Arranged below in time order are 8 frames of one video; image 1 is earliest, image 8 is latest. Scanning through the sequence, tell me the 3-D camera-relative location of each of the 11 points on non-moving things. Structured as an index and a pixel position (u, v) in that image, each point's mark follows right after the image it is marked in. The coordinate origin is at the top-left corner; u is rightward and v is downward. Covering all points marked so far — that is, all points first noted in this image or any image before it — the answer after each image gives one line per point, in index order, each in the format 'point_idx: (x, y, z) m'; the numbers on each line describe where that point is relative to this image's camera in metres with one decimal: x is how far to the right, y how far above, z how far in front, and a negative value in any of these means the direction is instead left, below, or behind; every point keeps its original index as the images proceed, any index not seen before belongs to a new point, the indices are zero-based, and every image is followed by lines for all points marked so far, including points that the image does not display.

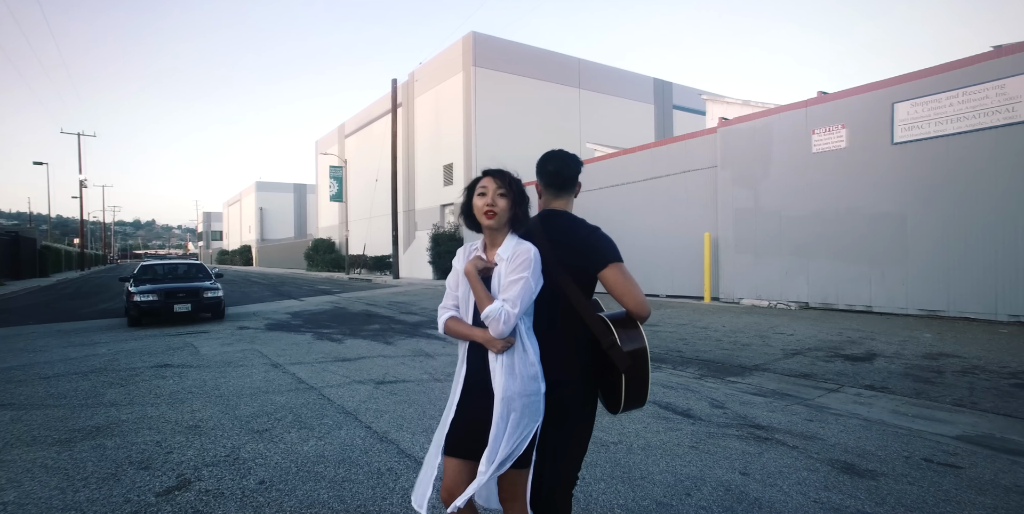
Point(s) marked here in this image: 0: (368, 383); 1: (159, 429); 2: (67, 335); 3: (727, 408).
0: (-1.7, -1.5, +6.8) m
1: (-3.2, -1.5, +5.1) m
2: (-9.4, -1.7, +12.0) m
3: (+2.2, -1.5, +5.7) m
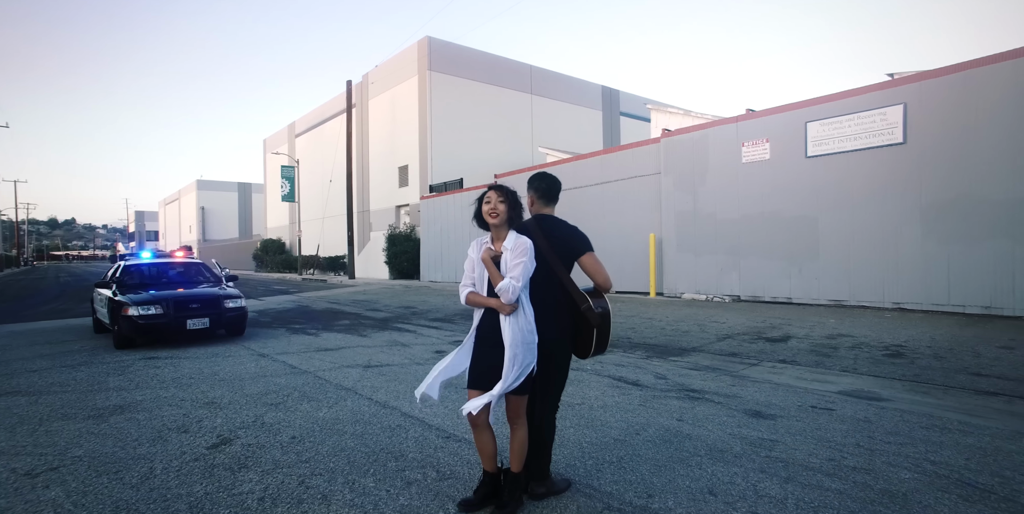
0: (-2.1, -1.5, +7.6) m
1: (-3.4, -1.5, +5.7) m
2: (-10.2, -1.7, +12.1) m
3: (+1.9, -1.5, +6.8) m
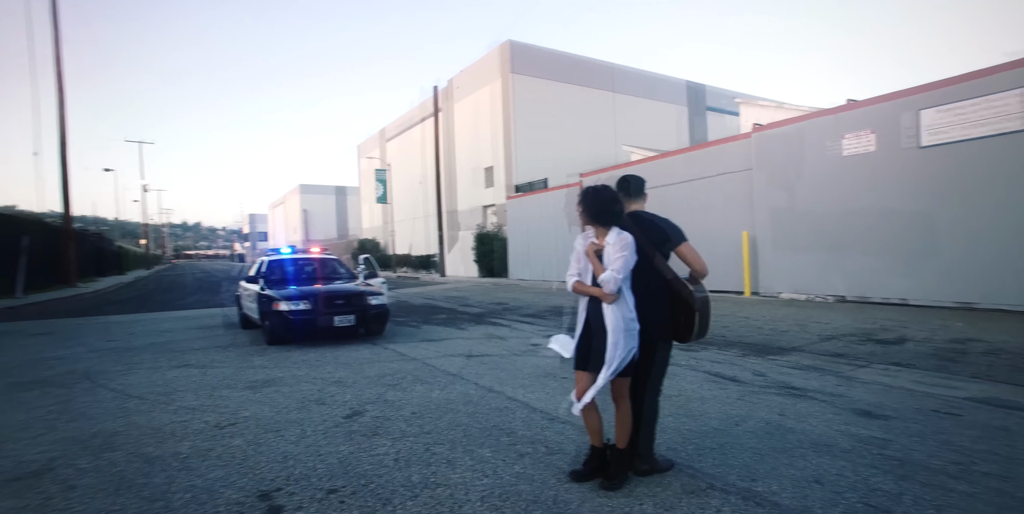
0: (-0.7, -1.4, +8.1) m
1: (-2.3, -1.4, +6.5) m
2: (-8.1, -1.6, +13.7) m
3: (+3.1, -1.5, +6.8) m
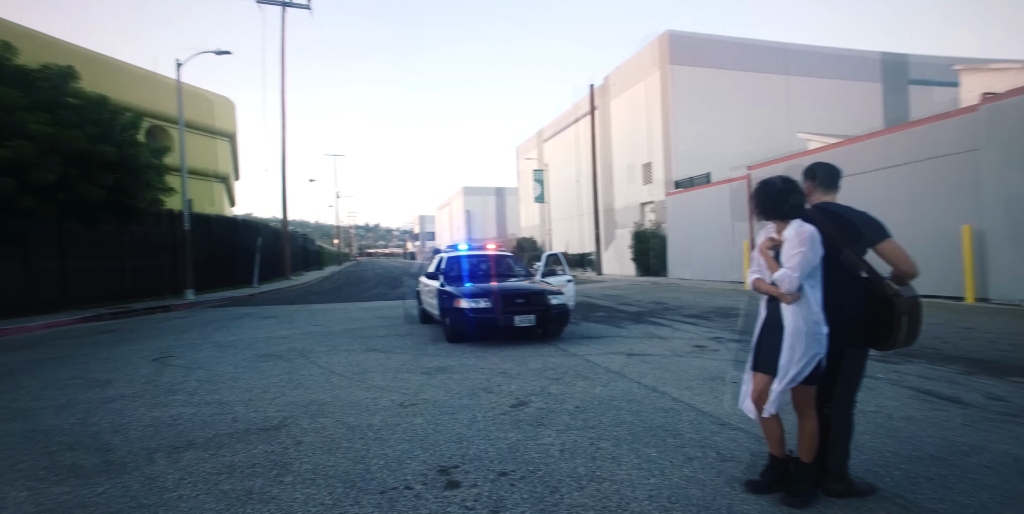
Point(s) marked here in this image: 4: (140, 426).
0: (+1.6, -1.4, +8.0) m
1: (-0.4, -1.4, +6.9) m
2: (-4.0, -1.5, +15.4) m
3: (+4.9, -1.4, +5.7) m
4: (-3.5, -1.6, +5.4) m
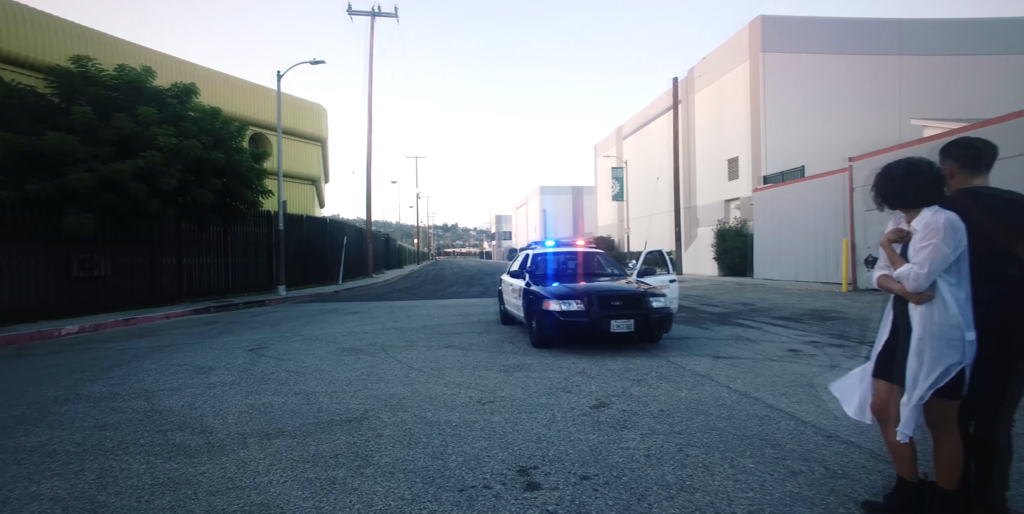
0: (+2.6, -1.3, +7.6) m
1: (+0.6, -1.4, +6.7) m
2: (-1.9, -1.5, +15.7) m
3: (+5.7, -1.4, +4.8) m
4: (-2.8, -1.5, +5.6) m
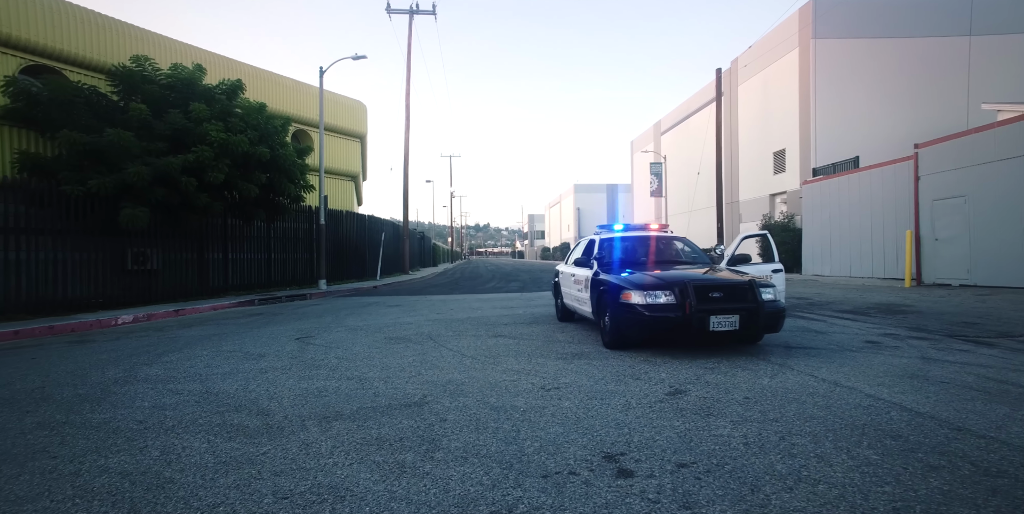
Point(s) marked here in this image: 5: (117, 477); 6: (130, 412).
0: (+3.4, -1.1, +7.1) m
1: (+1.2, -1.1, +6.3) m
2: (-0.7, -1.3, +15.4) m
3: (+6.2, -1.2, +4.2) m
4: (-2.1, -1.3, +5.5) m
5: (-2.4, -1.3, +3.4) m
6: (-3.5, -1.4, +5.1) m
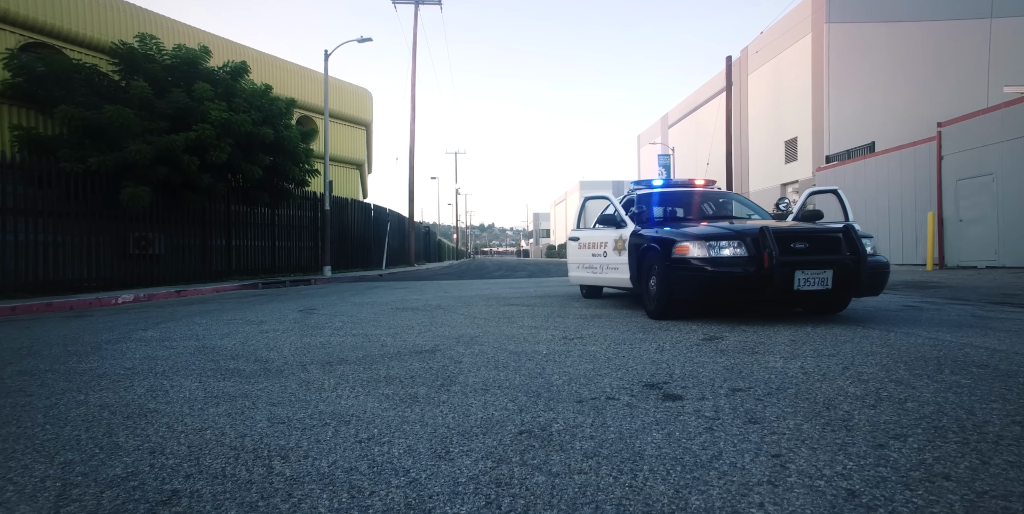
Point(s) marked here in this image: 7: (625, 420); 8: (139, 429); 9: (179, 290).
0: (+3.5, -0.6, +6.7) m
1: (+1.4, -0.6, +5.9) m
2: (-0.5, -0.7, +15.1) m
3: (+6.4, -0.7, +3.7) m
4: (-2.0, -0.8, +5.1) m
5: (-2.3, -0.8, +3.1) m
6: (-3.3, -0.9, +4.8) m
7: (+0.5, -0.7, +2.4) m
8: (-1.7, -0.8, +2.6) m
9: (-8.2, -0.8, +13.8) m
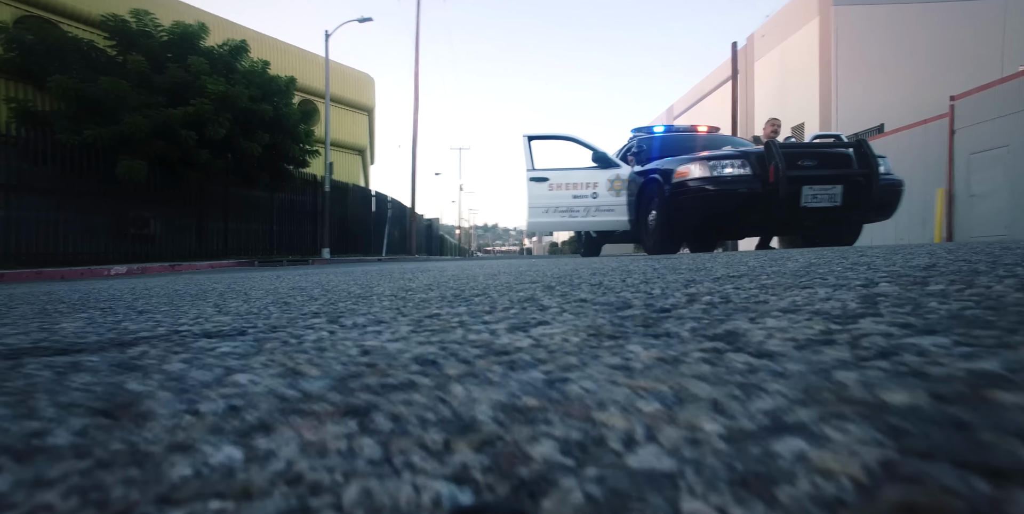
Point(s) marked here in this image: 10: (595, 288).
0: (+3.5, -0.1, +6.4) m
1: (+1.4, -0.1, +5.7) m
2: (-0.4, -0.1, +14.8) m
3: (+6.3, -0.2, +3.5) m
4: (-2.0, -0.2, +4.9) m
5: (-2.3, -0.3, +2.8) m
6: (-3.4, -0.3, +4.6) m
7: (+0.4, -0.1, +2.1) m
8: (-1.8, -0.2, +2.4) m
9: (-8.2, -0.2, +13.7) m
10: (+0.4, -0.1, +2.2) m
